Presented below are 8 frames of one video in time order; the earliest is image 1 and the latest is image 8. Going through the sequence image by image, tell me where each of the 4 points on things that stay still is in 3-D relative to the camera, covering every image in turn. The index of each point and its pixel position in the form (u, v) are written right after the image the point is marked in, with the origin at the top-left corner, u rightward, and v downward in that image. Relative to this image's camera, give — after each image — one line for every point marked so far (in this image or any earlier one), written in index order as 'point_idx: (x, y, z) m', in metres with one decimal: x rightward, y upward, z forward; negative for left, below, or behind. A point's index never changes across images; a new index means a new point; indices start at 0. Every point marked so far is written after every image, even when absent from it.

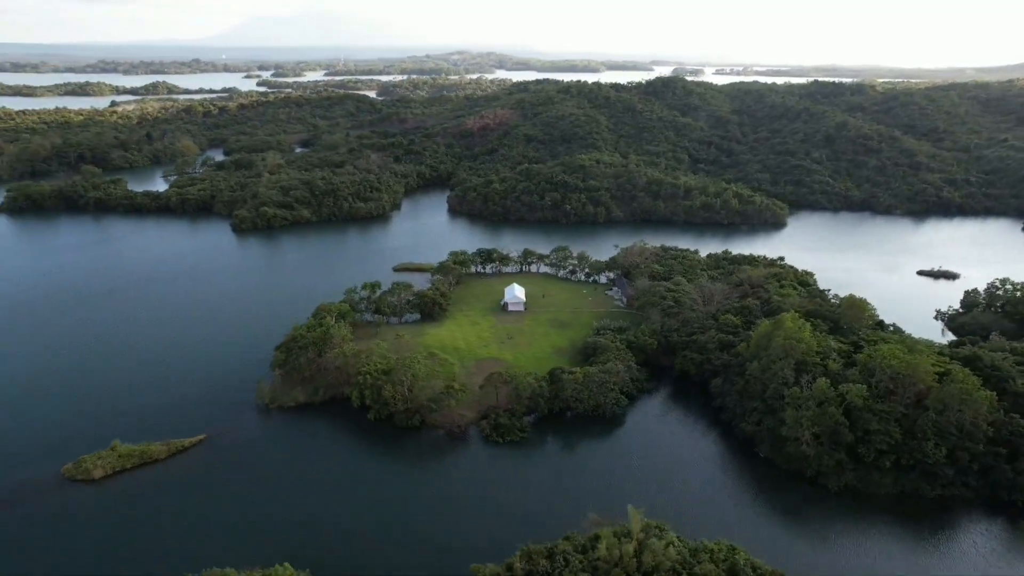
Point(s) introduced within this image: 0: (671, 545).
0: (+4.7, -7.9, +19.6) m
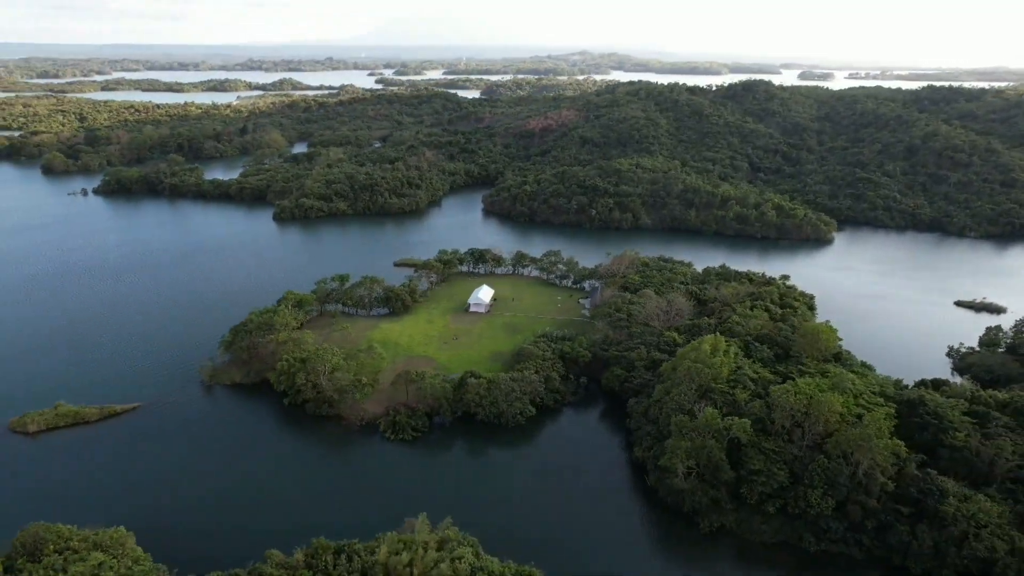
0: (-1.9, -8.1, +19.1) m
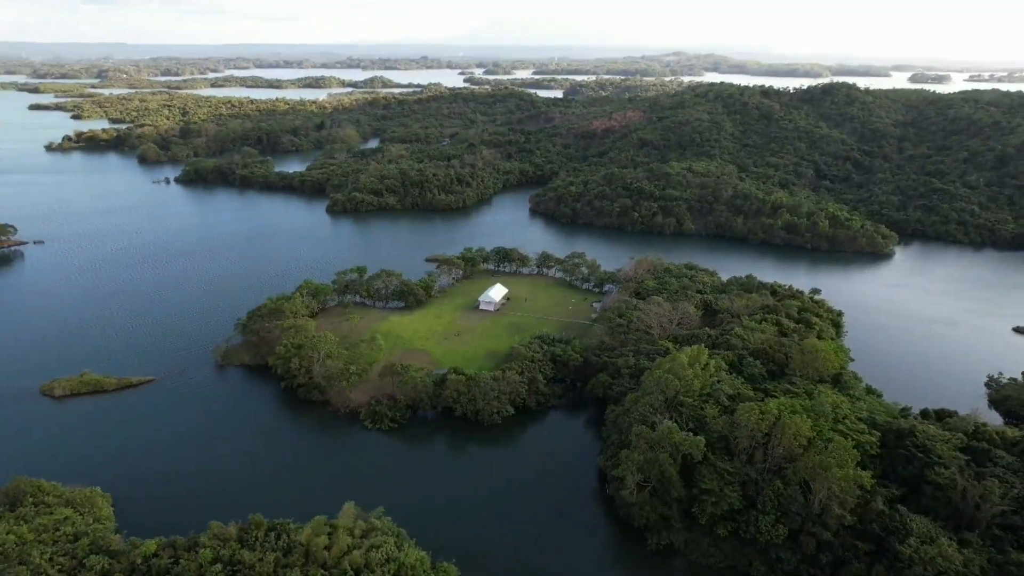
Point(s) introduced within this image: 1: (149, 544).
0: (-4.4, -7.9, +19.6) m
1: (-11.2, -7.9, +19.8) m
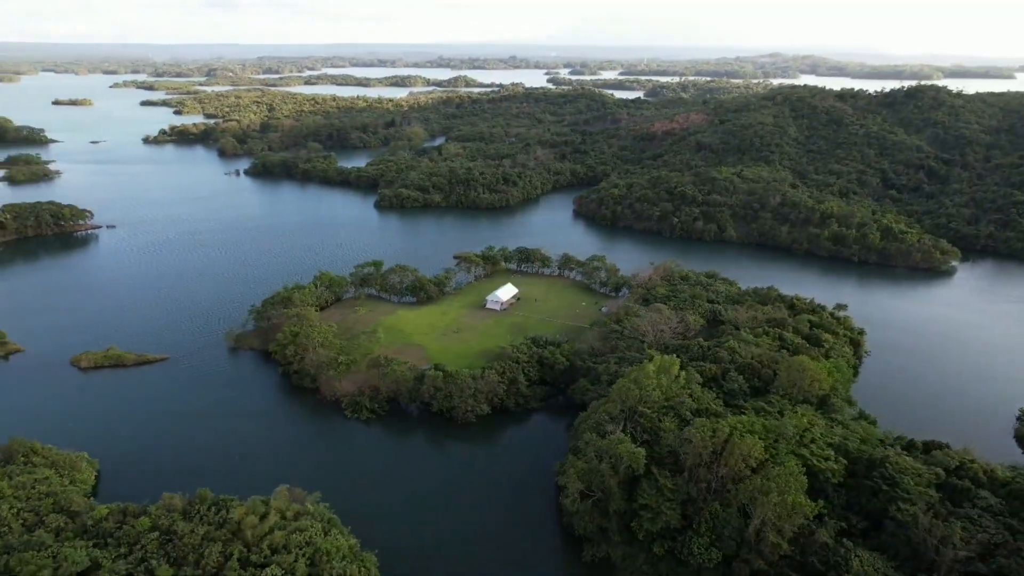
0: (-7.0, -7.7, +20.3) m
1: (-13.7, -7.3, +21.4) m
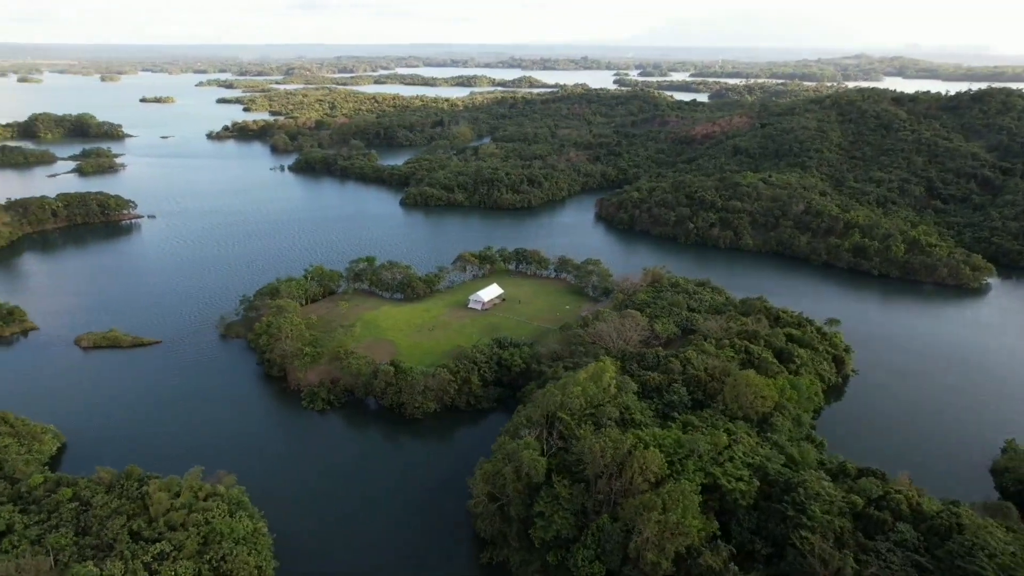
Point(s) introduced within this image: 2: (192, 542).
0: (-10.5, -7.4, +21.2) m
1: (-17.0, -6.8, +23.1) m
2: (-9.9, -7.8, +19.9) m
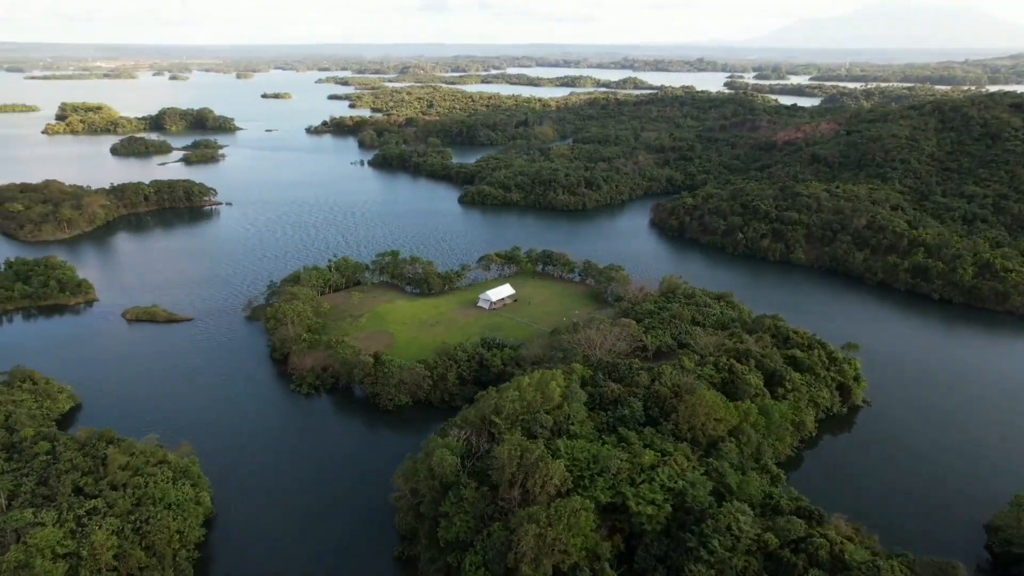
0: (-13.4, -6.7, +23.1) m
1: (-19.5, -5.7, +26.0) m
2: (-13.1, -7.2, +21.7) m
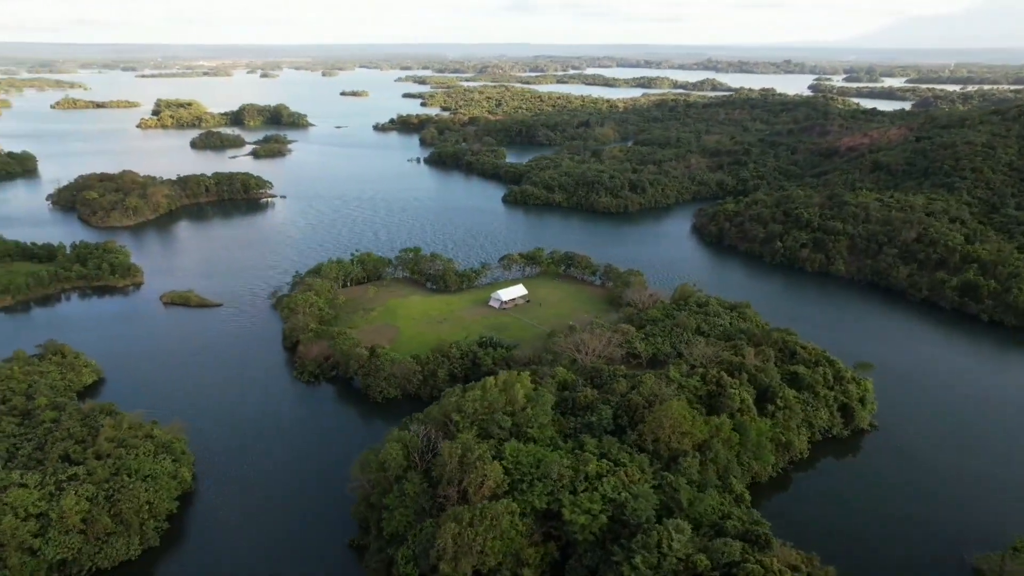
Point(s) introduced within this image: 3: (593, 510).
0: (-15.0, -6.1, +24.8) m
1: (-20.6, -4.9, +28.3) m
2: (-14.8, -6.6, +23.3) m
3: (+2.6, -6.8, +19.8) m
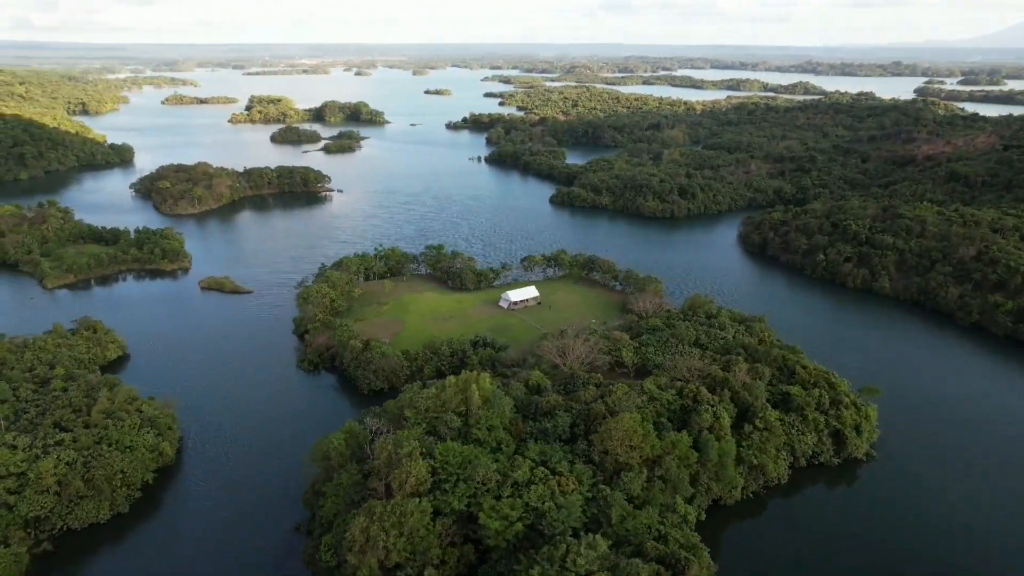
0: (-16.6, -5.4, +26.7) m
1: (-21.7, -3.9, +31.0) m
2: (-16.7, -5.9, +25.3) m
3: (+0.1, -7.0, +19.5) m
